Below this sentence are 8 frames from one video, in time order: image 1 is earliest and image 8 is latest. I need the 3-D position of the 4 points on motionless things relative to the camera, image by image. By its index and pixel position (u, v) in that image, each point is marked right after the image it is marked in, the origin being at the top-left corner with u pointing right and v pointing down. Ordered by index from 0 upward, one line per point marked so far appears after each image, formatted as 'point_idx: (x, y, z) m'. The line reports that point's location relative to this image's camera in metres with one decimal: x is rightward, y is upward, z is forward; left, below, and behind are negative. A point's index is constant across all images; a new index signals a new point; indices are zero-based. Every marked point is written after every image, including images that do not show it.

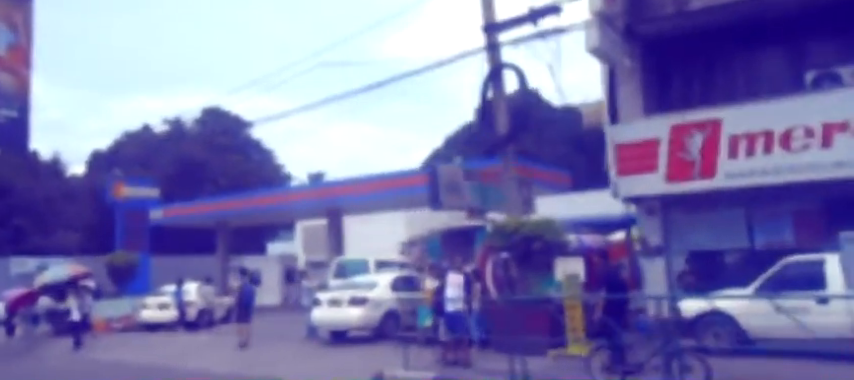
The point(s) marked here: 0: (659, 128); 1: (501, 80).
0: (+5.0, +1.4, +15.0) m
1: (+1.5, +2.3, +14.5) m
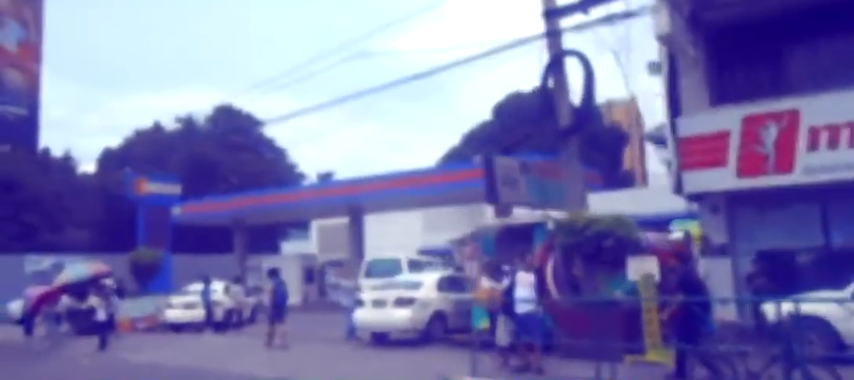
0: (+6.2, +1.5, +14.0) m
1: (+2.7, +2.4, +13.6) m
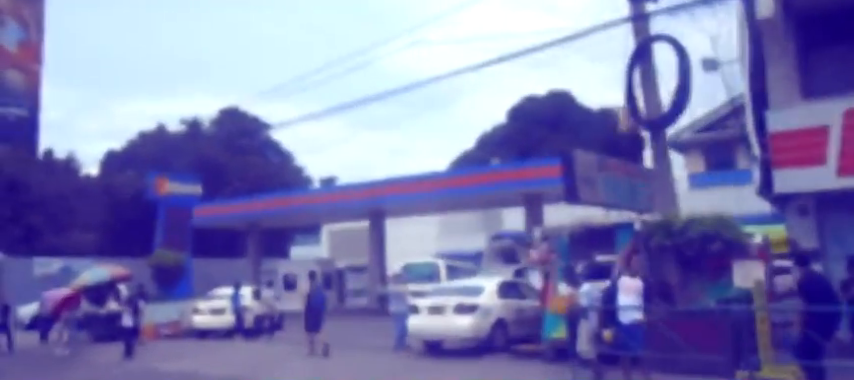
0: (+7.6, +1.5, +13.0) m
1: (+4.1, +2.5, +12.5) m
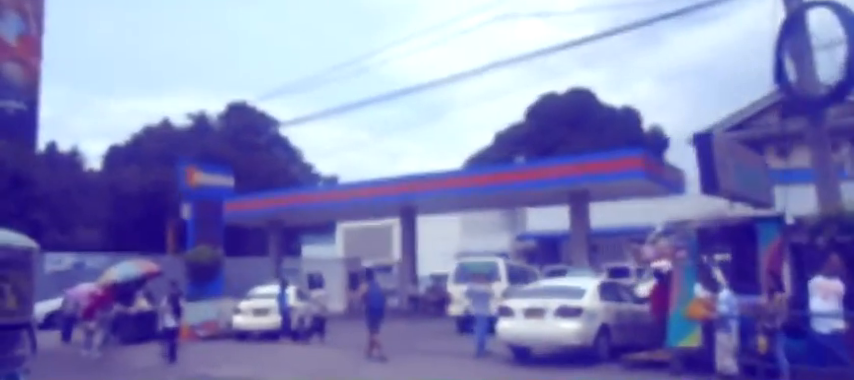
0: (+9.5, +1.6, +11.4) m
1: (+6.0, +2.6, +11.0) m
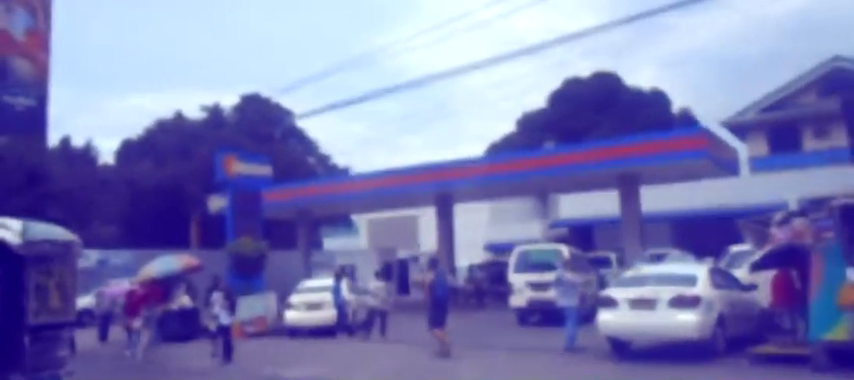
0: (+11.1, +2.1, +10.0) m
1: (+7.6, +3.1, +9.6) m
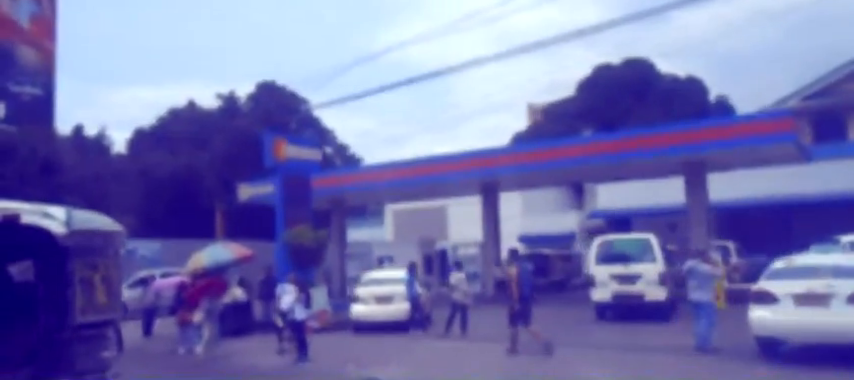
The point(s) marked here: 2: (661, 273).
0: (+13.2, +2.4, +8.4) m
1: (+9.7, +3.4, +7.9) m
2: (+6.2, -2.2, +18.2) m
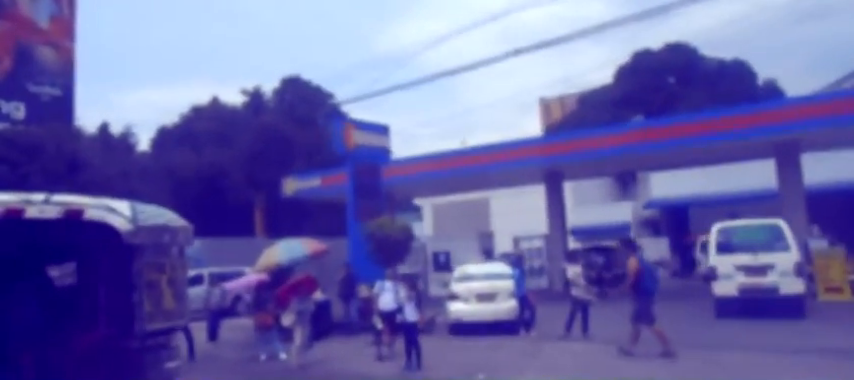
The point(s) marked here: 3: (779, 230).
0: (+15.5, +3.0, +6.3) m
1: (+12.0, +3.9, +5.9) m
2: (+8.7, -1.7, +16.2) m
3: (+8.5, -1.0, +16.8) m
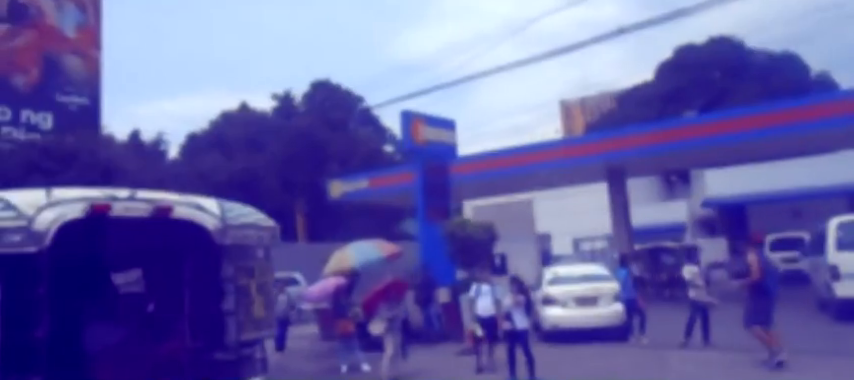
0: (+17.2, +3.4, +4.5) m
1: (+13.6, +4.3, +4.2) m
2: (+10.7, -1.5, +14.5) m
3: (+10.5, -0.7, +15.1) m
